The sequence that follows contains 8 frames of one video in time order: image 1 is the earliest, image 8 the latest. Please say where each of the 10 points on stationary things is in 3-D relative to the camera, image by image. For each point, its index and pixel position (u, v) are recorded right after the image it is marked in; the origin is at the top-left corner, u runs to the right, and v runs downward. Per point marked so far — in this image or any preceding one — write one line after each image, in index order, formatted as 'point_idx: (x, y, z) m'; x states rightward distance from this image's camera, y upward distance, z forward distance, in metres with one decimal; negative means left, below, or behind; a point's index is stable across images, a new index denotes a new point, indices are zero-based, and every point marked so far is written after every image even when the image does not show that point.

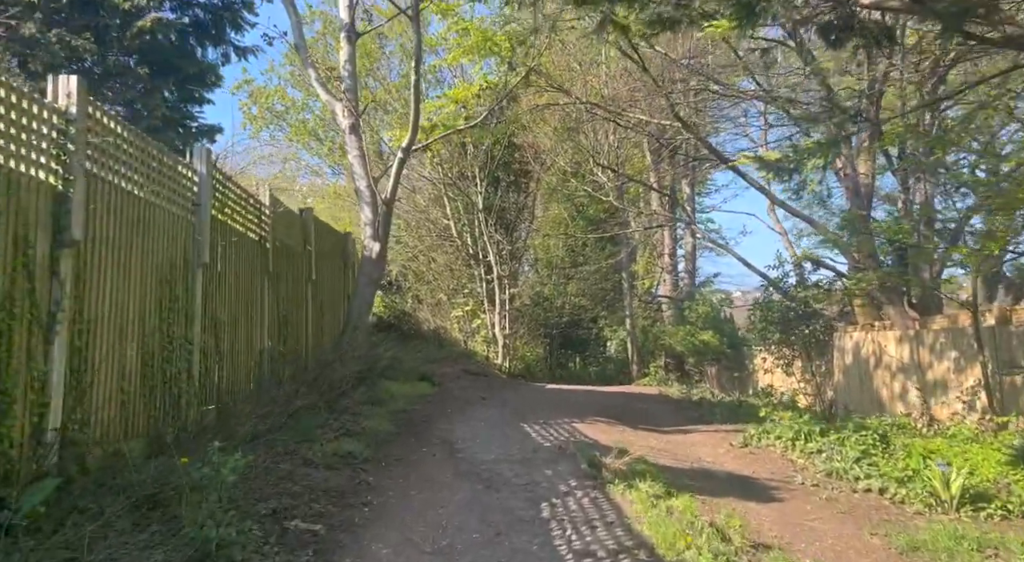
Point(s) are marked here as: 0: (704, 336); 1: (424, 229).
0: (+4.9, -1.4, +19.3) m
1: (-2.0, +1.1, +17.1) m
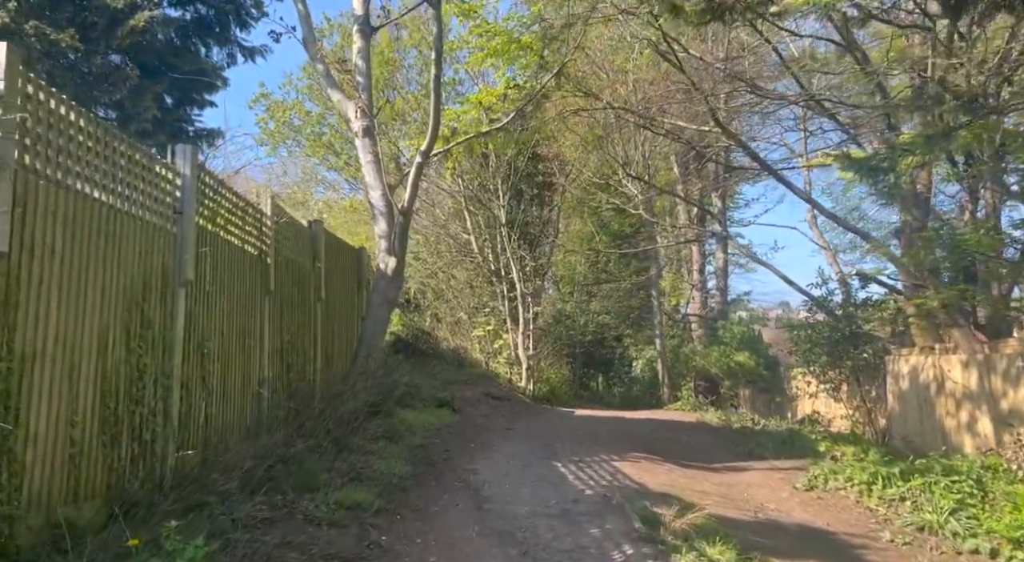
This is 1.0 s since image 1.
0: (+5.4, -1.8, +18.3) m
1: (-1.4, +0.7, +16.3) m
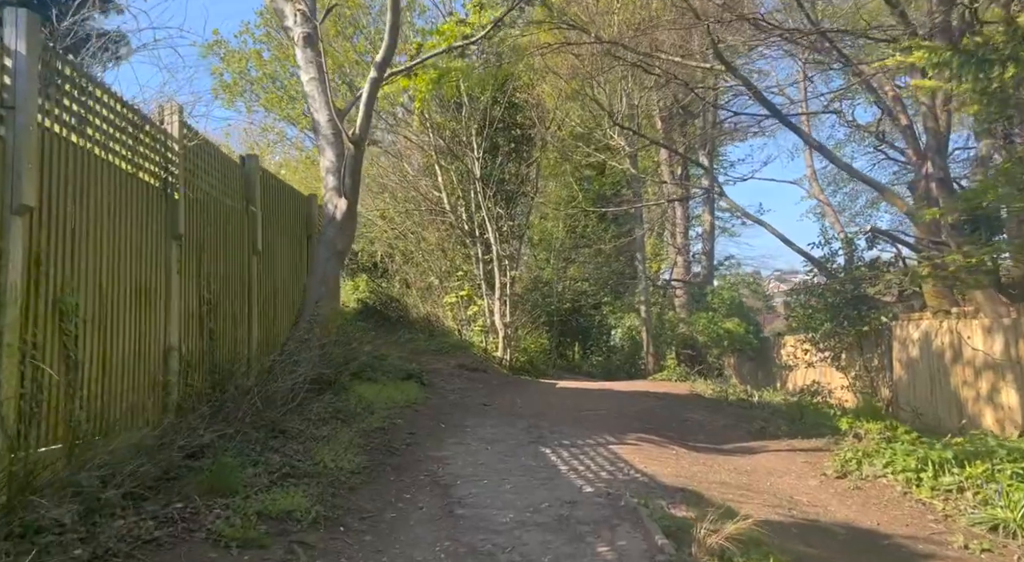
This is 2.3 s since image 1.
0: (+4.9, -1.0, +17.3) m
1: (-1.9, +1.5, +14.9) m
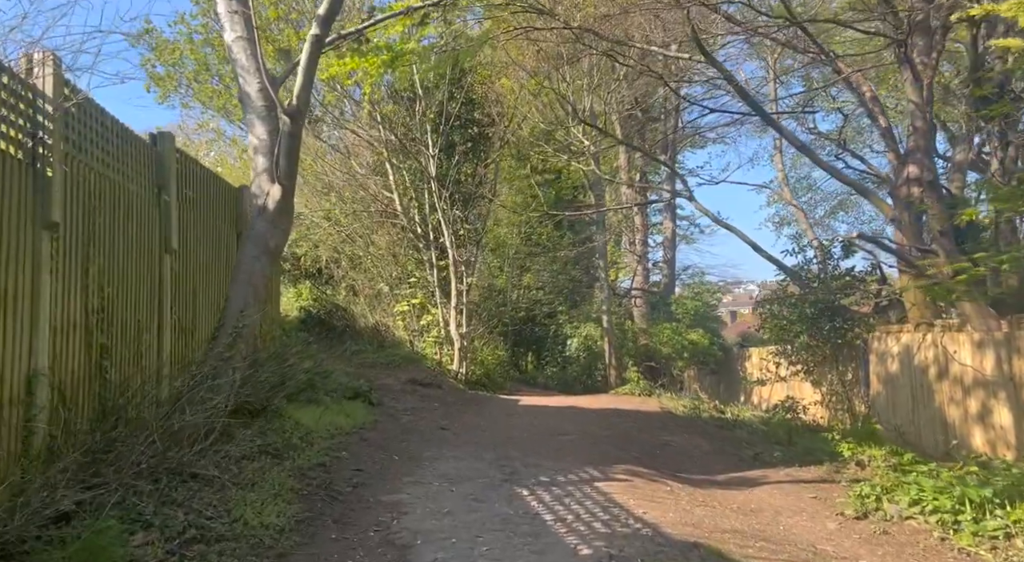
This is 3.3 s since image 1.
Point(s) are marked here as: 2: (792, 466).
0: (+3.9, -1.2, +16.6) m
1: (-2.7, +1.4, +13.8) m
2: (+2.4, -1.6, +6.7) m
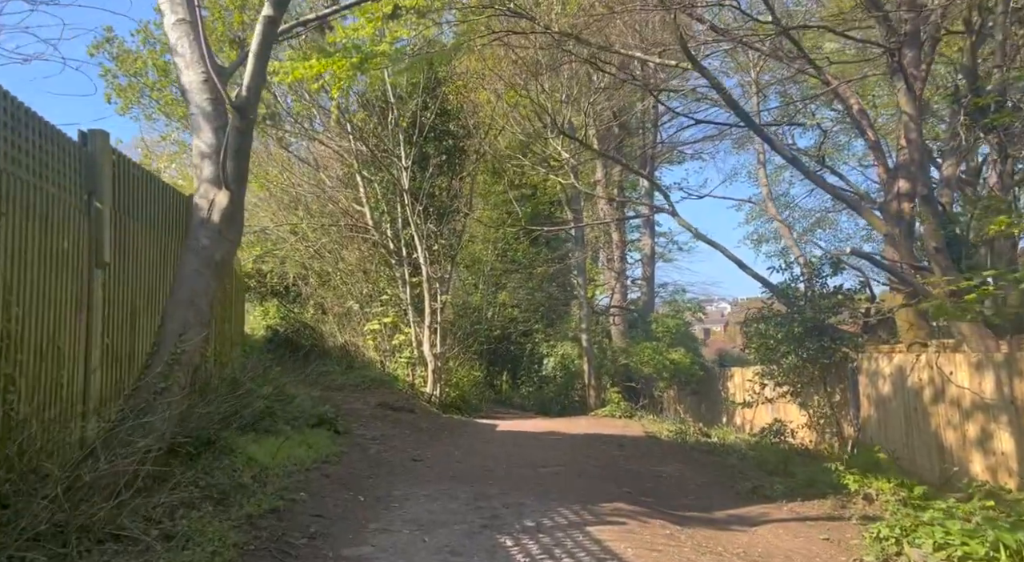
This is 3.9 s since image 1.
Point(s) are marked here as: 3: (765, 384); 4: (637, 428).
0: (+3.4, -1.5, +16.2) m
1: (-3.1, +1.1, +13.2) m
2: (+2.3, -1.7, +6.2) m
3: (+4.2, -1.7, +12.7) m
4: (+1.9, -2.2, +11.8) m
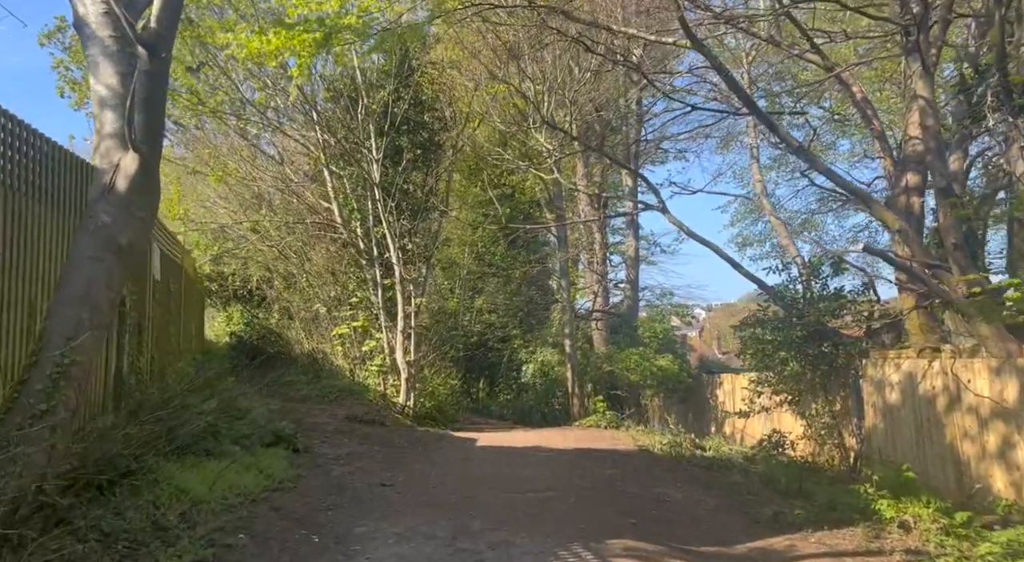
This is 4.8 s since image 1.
0: (+3.0, -1.6, +15.4) m
1: (-3.4, +1.0, +12.3) m
2: (+2.1, -1.7, +5.4) m
3: (+3.9, -1.7, +12.0) m
4: (+1.6, -2.3, +11.0) m
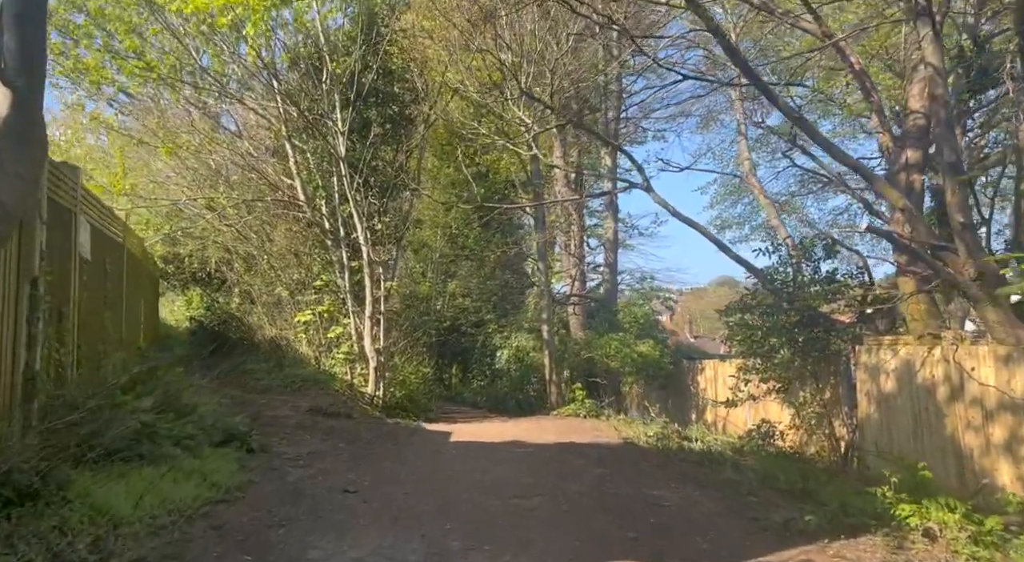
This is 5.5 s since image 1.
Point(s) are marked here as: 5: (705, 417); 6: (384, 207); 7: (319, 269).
0: (+2.5, -1.3, +14.9) m
1: (-3.8, +1.3, +11.5) m
2: (+2.0, -1.6, +4.8) m
3: (+3.5, -1.5, +11.5) m
4: (+1.3, -2.0, +10.4) m
5: (+3.3, -2.3, +13.2) m
6: (-1.8, +1.0, +10.9) m
7: (-2.8, +0.2, +11.3) m
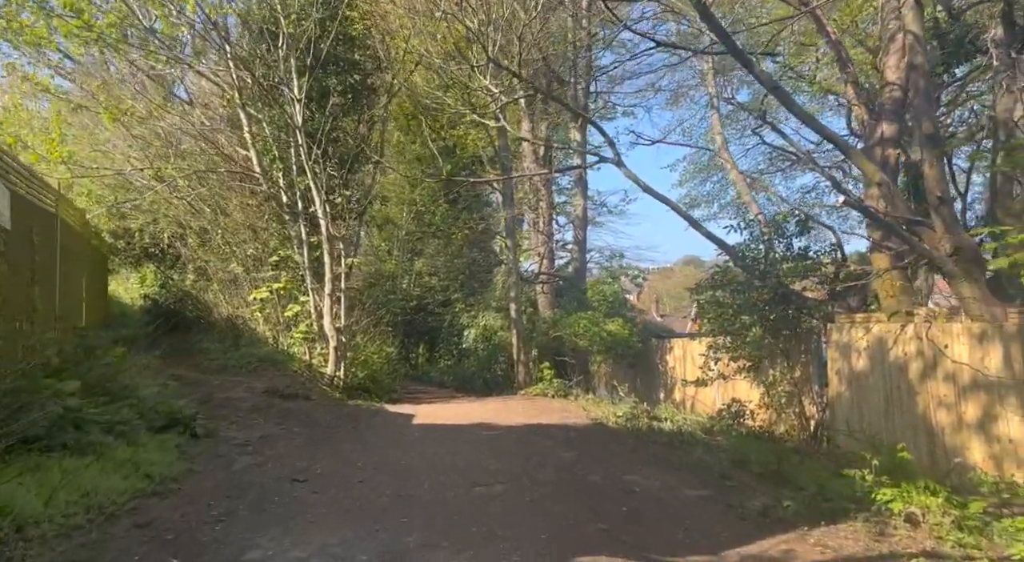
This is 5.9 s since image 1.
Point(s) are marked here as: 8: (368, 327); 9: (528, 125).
0: (+1.8, -0.8, +14.6) m
1: (-4.3, +1.6, +10.9) m
2: (+1.8, -1.4, +4.6) m
3: (+3.0, -1.1, +11.3) m
4: (+0.8, -1.7, +10.1) m
5: (+2.7, -1.9, +13.0) m
6: (-2.3, +1.4, +10.5) m
7: (-3.3, +0.5, +10.8) m
8: (-2.2, -0.7, +11.5) m
9: (+0.3, +3.0, +14.5) m
